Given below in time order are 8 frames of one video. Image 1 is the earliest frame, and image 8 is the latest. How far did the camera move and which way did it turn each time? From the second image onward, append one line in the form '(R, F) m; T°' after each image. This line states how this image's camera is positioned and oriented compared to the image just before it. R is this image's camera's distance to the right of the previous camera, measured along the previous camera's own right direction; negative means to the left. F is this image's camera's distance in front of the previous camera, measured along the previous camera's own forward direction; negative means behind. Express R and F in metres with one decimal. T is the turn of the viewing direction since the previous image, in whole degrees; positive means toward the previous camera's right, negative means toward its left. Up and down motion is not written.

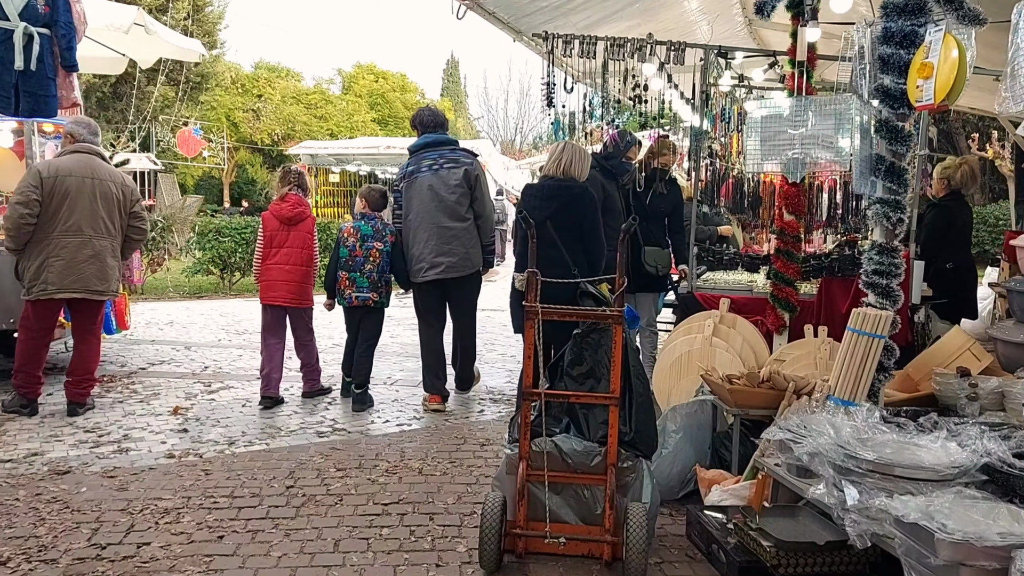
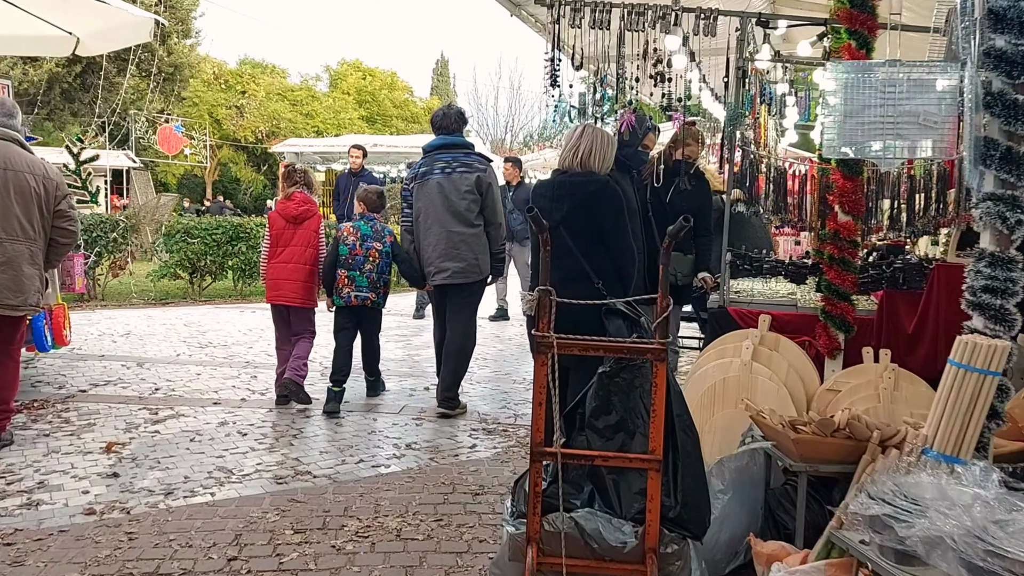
(0.0, +0.8) m; +1°
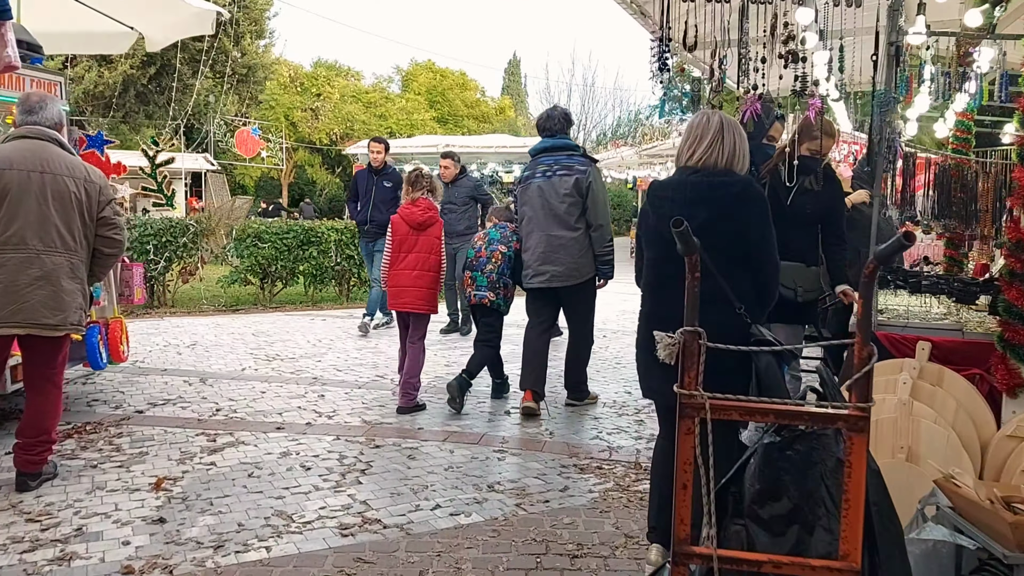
(-0.1, +0.6) m; -5°
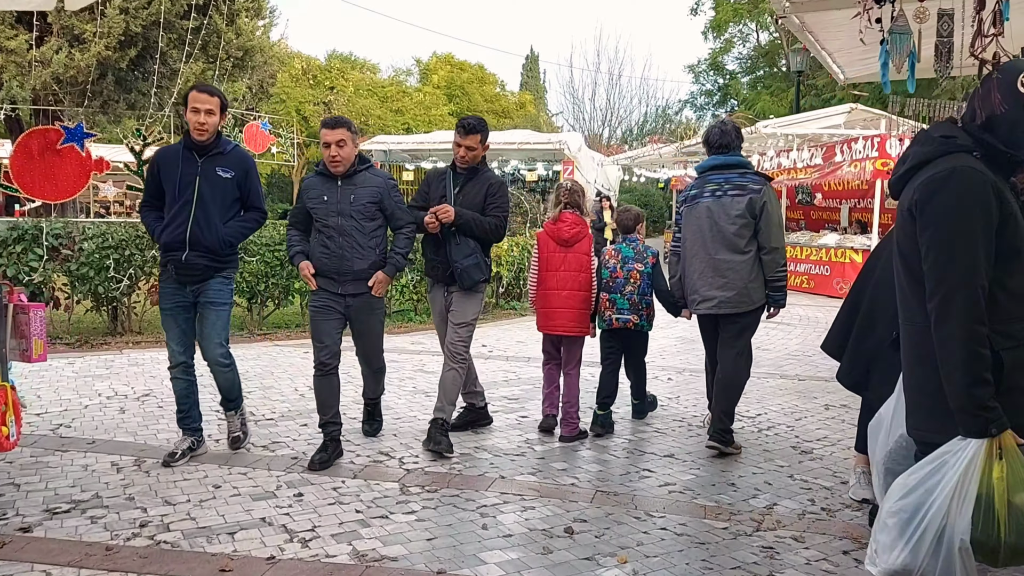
(-0.2, +1.8) m; -1°
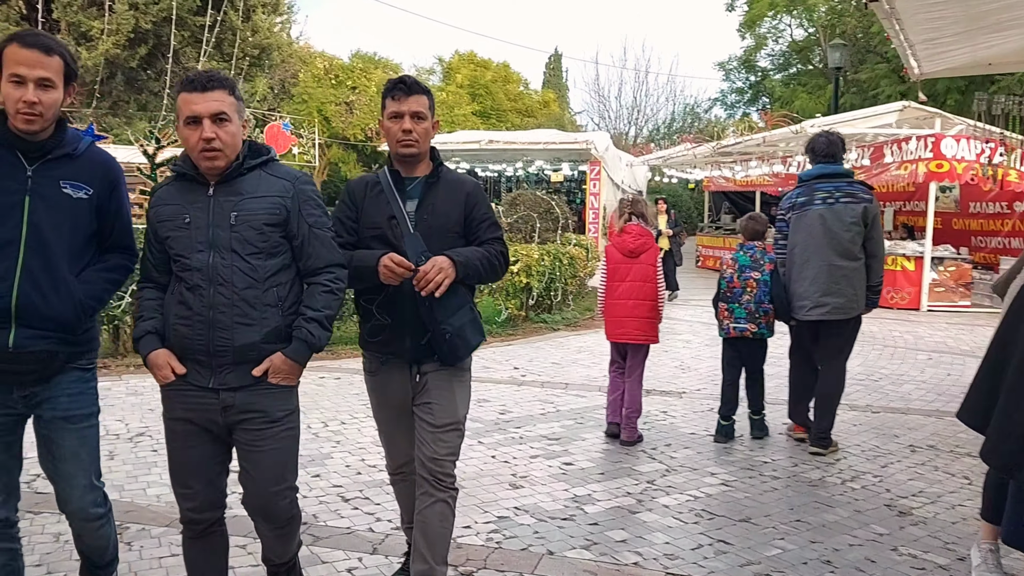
(-0.1, +0.7) m; -1°
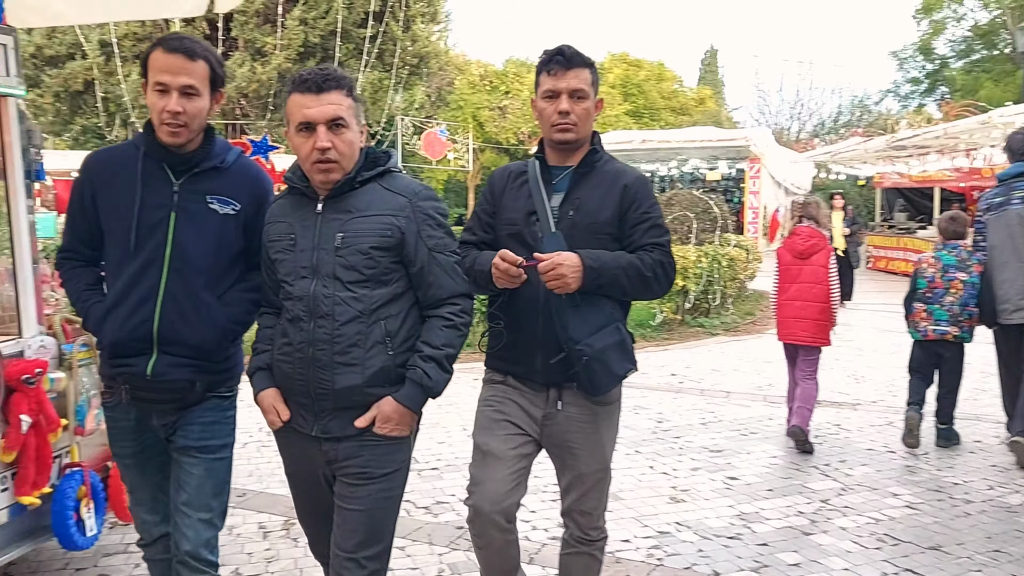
(0.0, +0.1) m; -10°
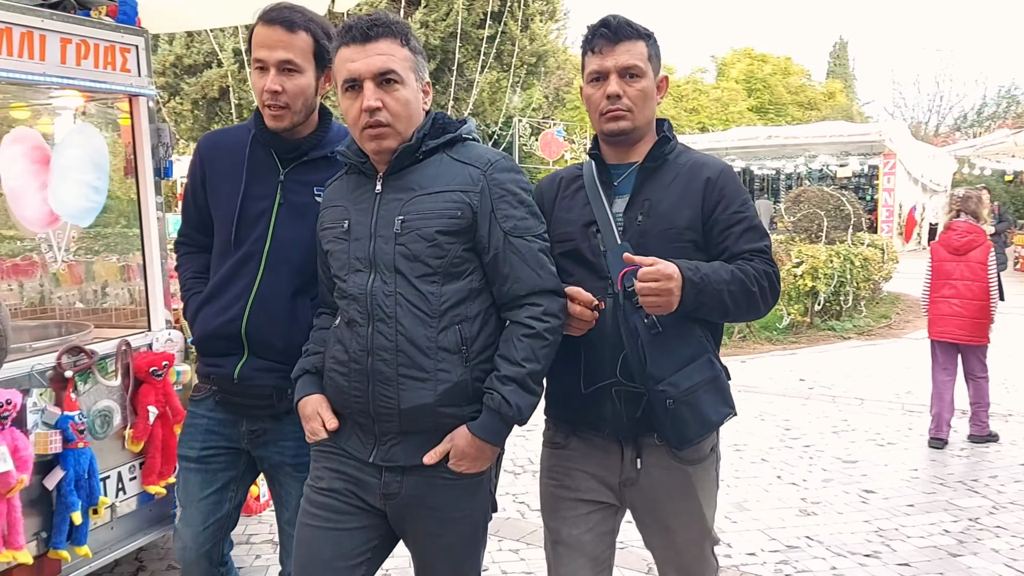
(0.0, +0.1) m; -8°
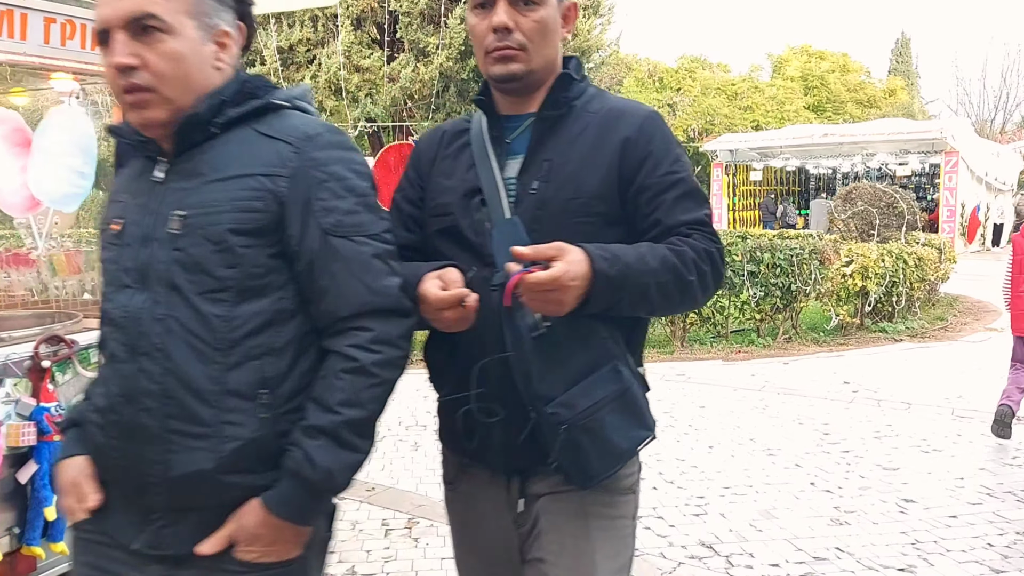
(+0.2, +0.1) m; -3°
